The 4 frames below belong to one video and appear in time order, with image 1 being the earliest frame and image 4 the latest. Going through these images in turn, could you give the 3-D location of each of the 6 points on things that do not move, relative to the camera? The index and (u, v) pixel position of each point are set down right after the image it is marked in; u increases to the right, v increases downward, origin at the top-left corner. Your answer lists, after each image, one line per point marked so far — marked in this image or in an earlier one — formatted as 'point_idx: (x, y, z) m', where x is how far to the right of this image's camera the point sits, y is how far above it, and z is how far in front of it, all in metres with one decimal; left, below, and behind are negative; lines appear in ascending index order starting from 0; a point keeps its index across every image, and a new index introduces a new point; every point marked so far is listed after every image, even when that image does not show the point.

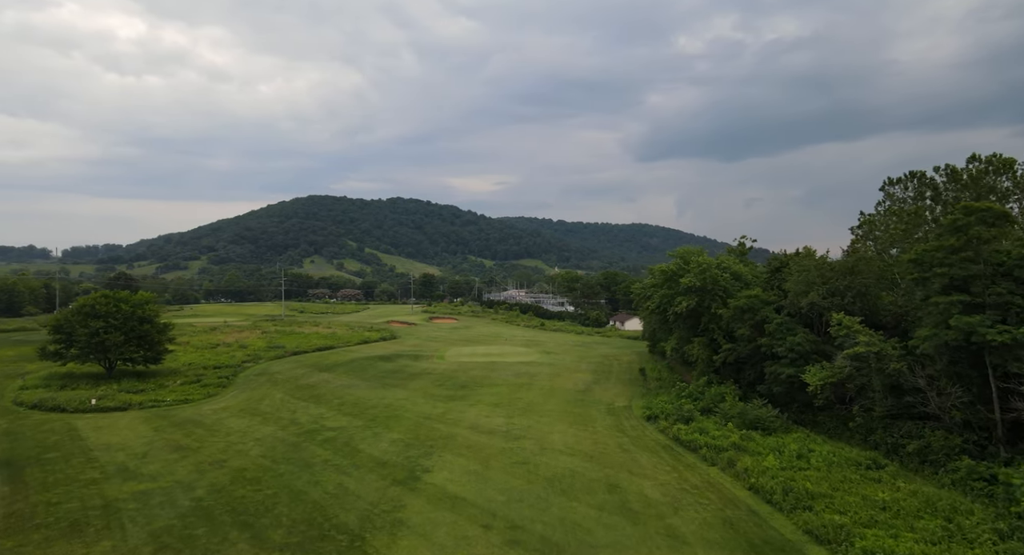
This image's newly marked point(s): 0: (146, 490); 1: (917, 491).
0: (-11.0, -6.4, +17.2) m
1: (+11.9, -6.3, +16.7) m
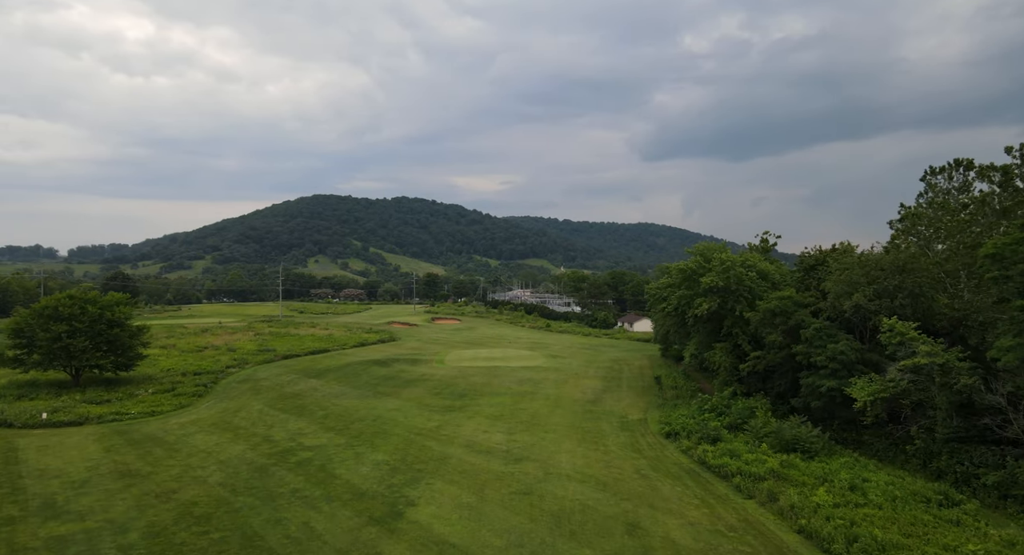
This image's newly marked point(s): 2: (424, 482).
0: (-11.0, -6.4, +14.2) m
1: (+11.8, -6.2, +13.5) m
2: (-2.9, -6.8, +18.9) m
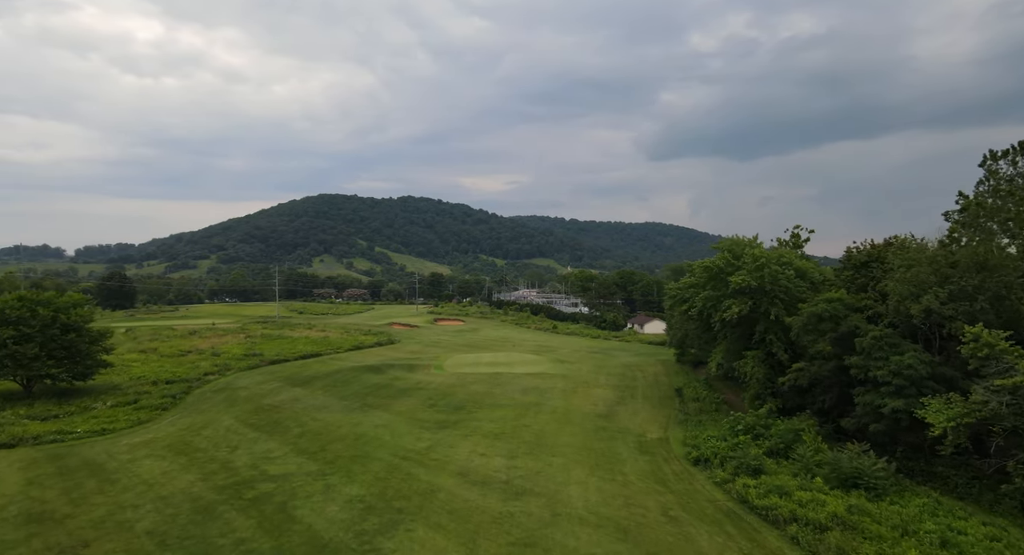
0: (-11.1, -6.3, +10.8) m
1: (+11.8, -6.2, +9.8) m
2: (-2.9, -6.7, +15.4) m
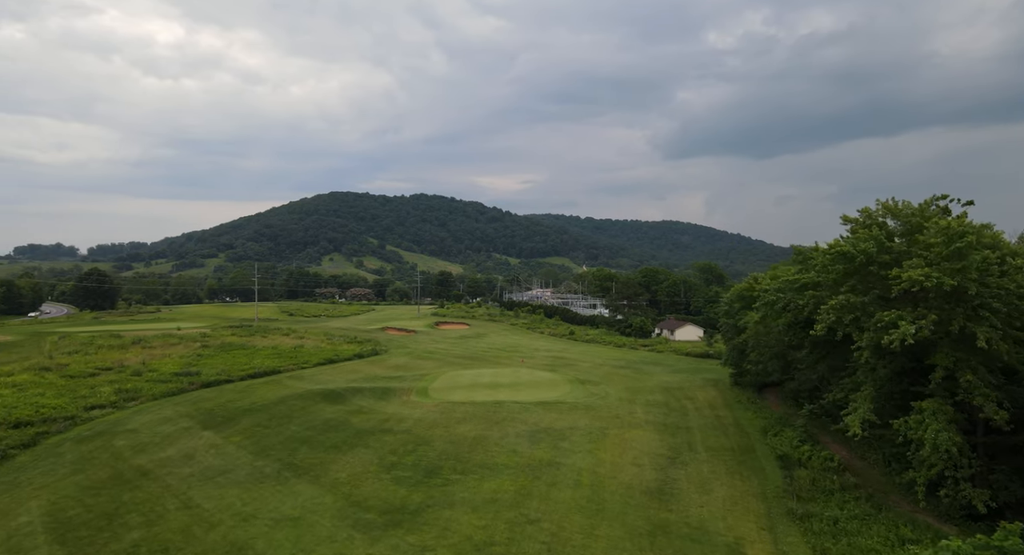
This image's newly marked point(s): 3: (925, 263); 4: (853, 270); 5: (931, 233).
0: (-11.7, -6.2, -0.1) m
1: (+11.2, -6.1, -1.6) m
2: (-3.3, -6.6, +4.3) m
3: (+10.5, +0.4, +14.6) m
4: (+9.8, +0.2, +16.6) m
5: (+11.0, +1.1, +15.2) m
